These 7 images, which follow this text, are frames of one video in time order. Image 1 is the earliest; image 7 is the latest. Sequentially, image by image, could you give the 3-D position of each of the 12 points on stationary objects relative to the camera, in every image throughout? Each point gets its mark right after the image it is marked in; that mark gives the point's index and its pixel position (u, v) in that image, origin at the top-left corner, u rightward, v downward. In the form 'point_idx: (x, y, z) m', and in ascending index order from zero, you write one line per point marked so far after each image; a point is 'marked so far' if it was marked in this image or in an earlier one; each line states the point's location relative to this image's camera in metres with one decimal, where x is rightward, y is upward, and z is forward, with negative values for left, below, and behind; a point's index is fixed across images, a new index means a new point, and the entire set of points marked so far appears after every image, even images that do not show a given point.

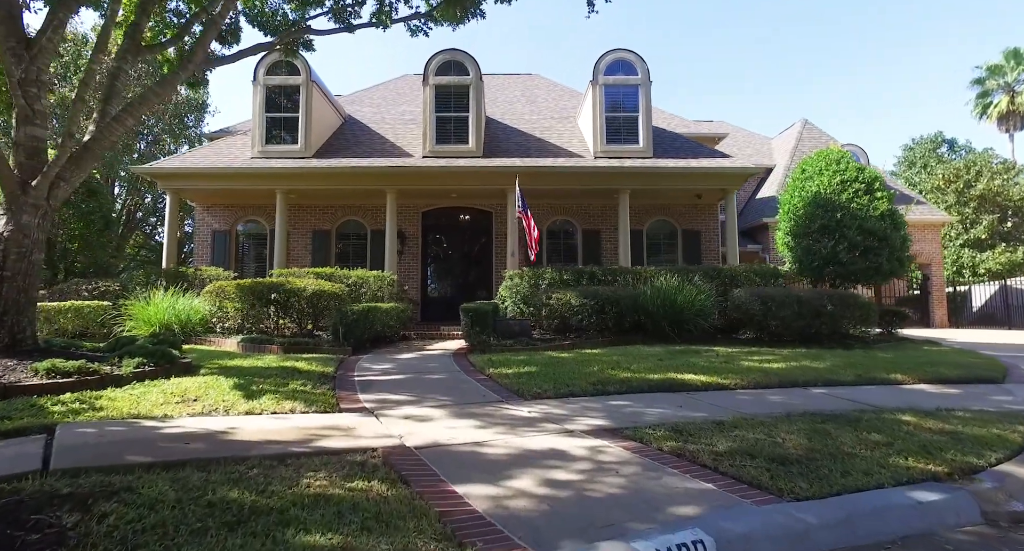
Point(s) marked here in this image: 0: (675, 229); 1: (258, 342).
0: (+4.4, +1.2, +14.6) m
1: (-3.9, -1.0, +8.4) m
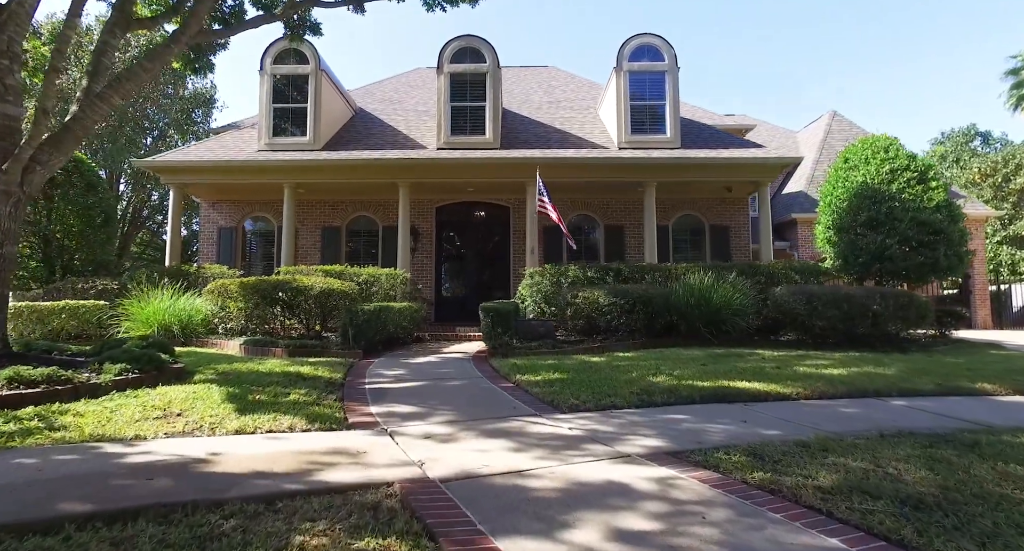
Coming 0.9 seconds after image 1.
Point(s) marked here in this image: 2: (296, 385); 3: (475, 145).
0: (+4.8, +1.3, +13.9) m
1: (-3.6, -1.0, +7.8) m
2: (-2.0, -1.0, +5.0) m
3: (-0.9, +3.0, +12.7) m
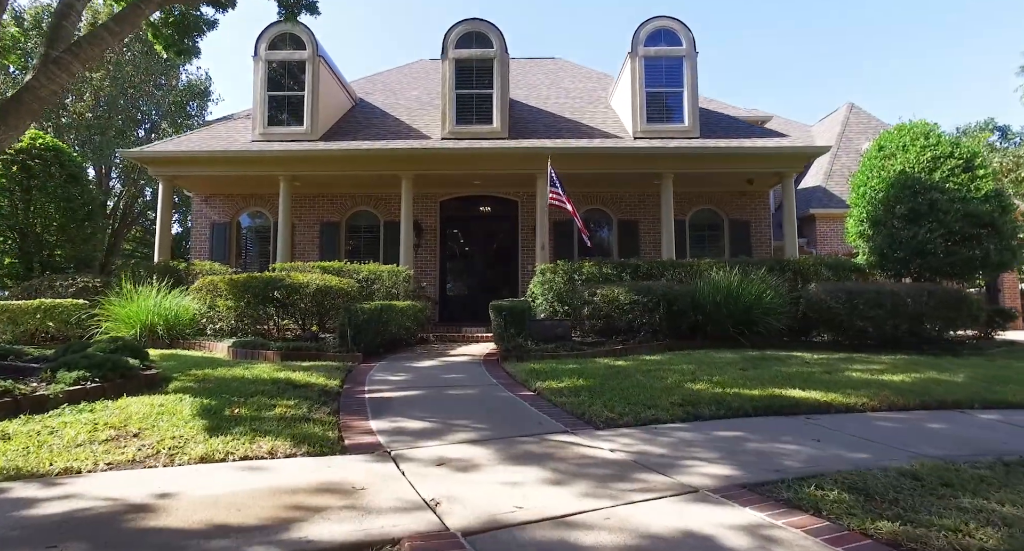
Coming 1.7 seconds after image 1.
0: (+5.0, +1.3, +13.2) m
1: (-3.4, -0.9, +7.1) m
2: (-1.8, -1.0, +4.3) m
3: (-0.7, +3.1, +12.0) m
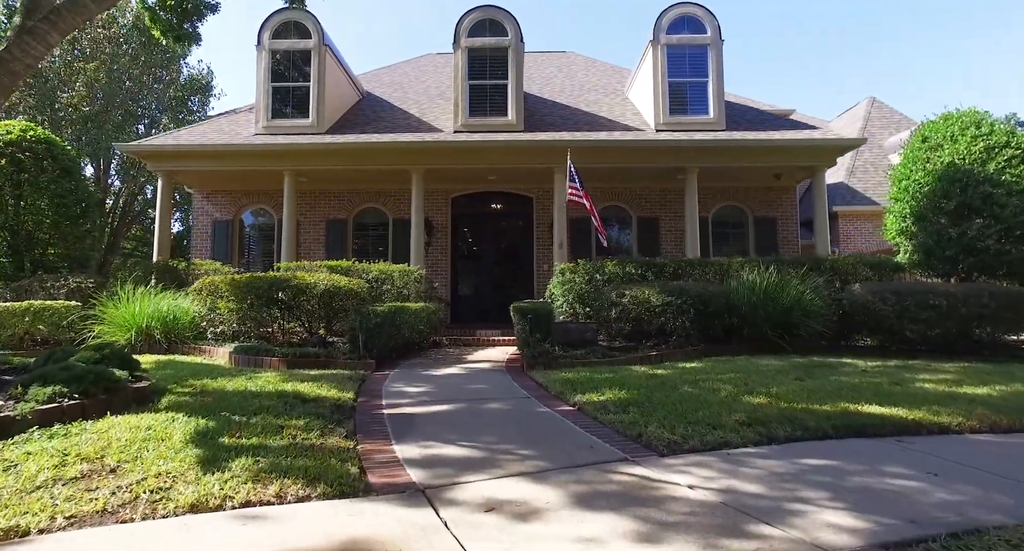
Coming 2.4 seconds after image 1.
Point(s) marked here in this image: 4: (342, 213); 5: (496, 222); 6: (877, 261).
0: (+5.3, +1.3, +12.6) m
1: (-3.1, -0.9, +6.6) m
2: (-1.5, -1.0, +3.7) m
3: (-0.3, +3.1, +11.4) m
4: (-3.9, +1.4, +12.6) m
5: (-0.4, +1.3, +12.8) m
6: (+5.8, +0.2, +8.6) m
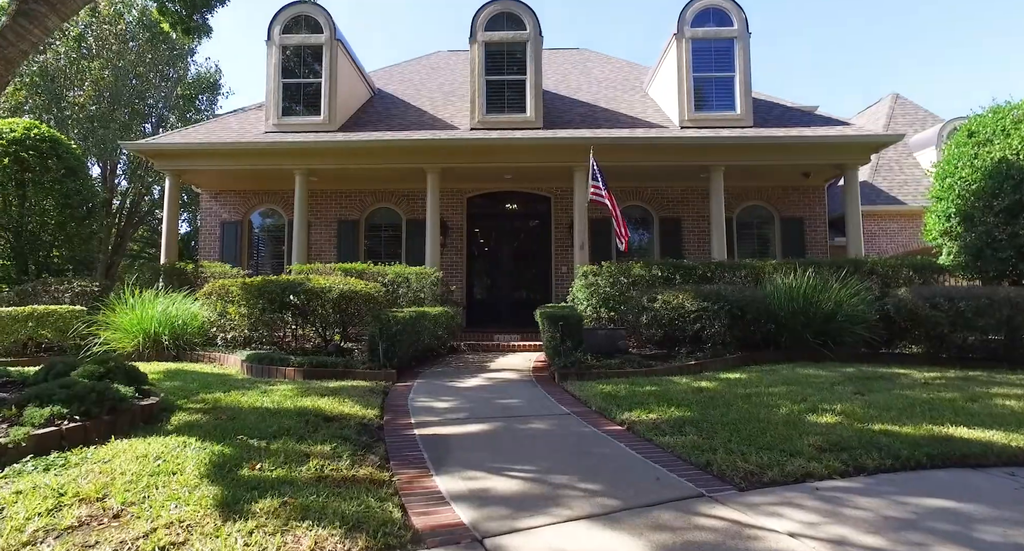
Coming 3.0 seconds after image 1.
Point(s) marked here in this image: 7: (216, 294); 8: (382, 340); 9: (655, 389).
0: (+5.7, +1.3, +12.1) m
1: (-2.8, -1.0, +6.2) m
2: (-1.2, -1.0, +3.4) m
3: (0.0, +3.0, +11.0) m
4: (-3.5, +1.4, +12.2) m
5: (0.0, +1.2, +12.4) m
6: (+6.1, +0.2, +8.2) m
7: (-4.2, -0.3, +7.7) m
8: (-1.5, -0.7, +6.3) m
9: (+1.3, -1.1, +5.1) m
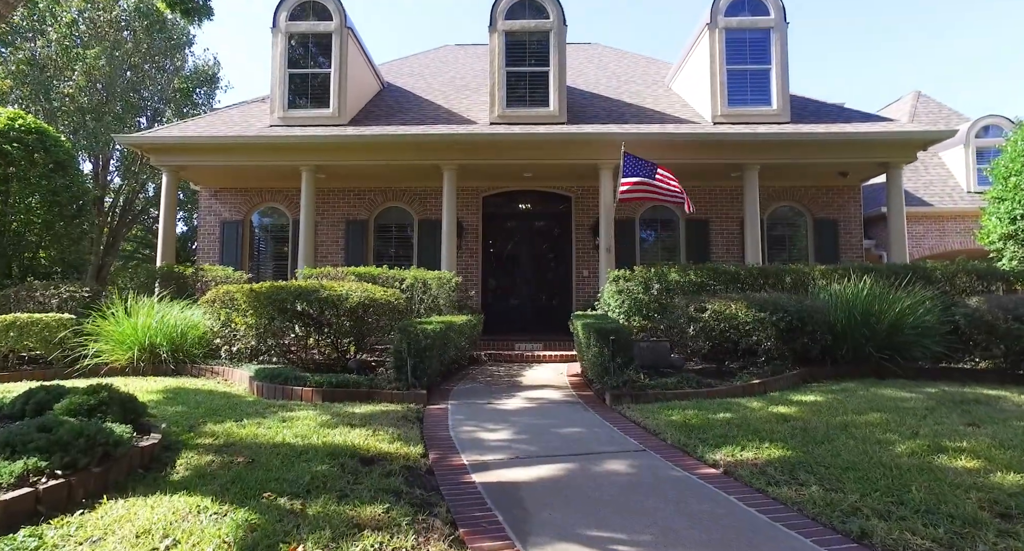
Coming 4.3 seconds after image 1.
0: (+6.1, +1.2, +11.5) m
1: (-2.3, -1.1, +5.5) m
2: (-0.7, -1.1, +2.7) m
3: (+0.4, +2.9, +10.3) m
4: (-3.1, +1.3, +11.5) m
5: (+0.4, +1.1, +11.7) m
6: (+6.5, +0.1, +7.6) m
7: (-3.8, -0.3, +7.0) m
8: (-1.1, -0.8, +5.7) m
9: (+1.8, -1.1, +4.5) m
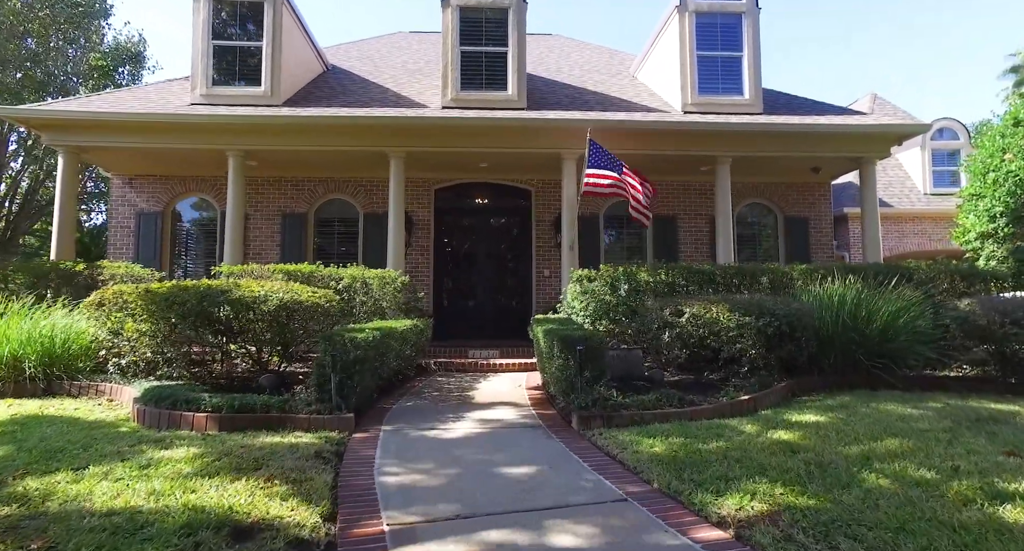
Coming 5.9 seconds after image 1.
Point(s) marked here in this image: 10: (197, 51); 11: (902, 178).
0: (+5.2, +1.2, +11.0) m
1: (-2.8, -1.0, +4.4) m
2: (-1.0, -1.1, +1.7) m
3: (-0.3, +2.9, +9.4) m
4: (-4.0, +1.3, +10.3) m
5: (-0.5, +1.1, +10.8) m
6: (+5.9, +0.1, +7.1) m
7: (-4.3, -0.3, +5.8) m
8: (-1.5, -0.8, +4.6) m
9: (+1.4, -1.1, +3.6) m
10: (-5.4, +3.8, +9.4) m
11: (+11.1, +2.8, +15.5) m
